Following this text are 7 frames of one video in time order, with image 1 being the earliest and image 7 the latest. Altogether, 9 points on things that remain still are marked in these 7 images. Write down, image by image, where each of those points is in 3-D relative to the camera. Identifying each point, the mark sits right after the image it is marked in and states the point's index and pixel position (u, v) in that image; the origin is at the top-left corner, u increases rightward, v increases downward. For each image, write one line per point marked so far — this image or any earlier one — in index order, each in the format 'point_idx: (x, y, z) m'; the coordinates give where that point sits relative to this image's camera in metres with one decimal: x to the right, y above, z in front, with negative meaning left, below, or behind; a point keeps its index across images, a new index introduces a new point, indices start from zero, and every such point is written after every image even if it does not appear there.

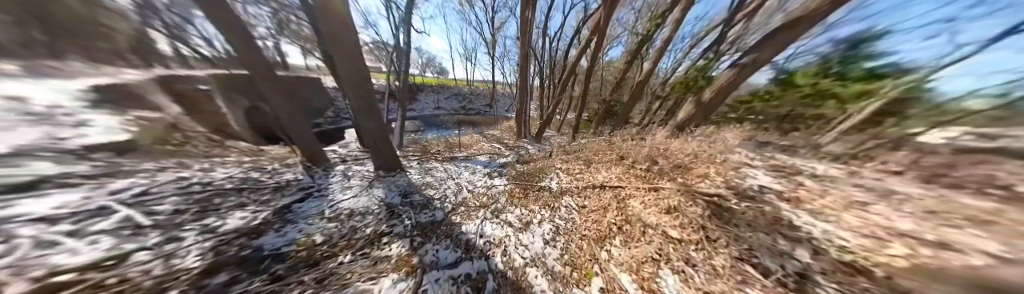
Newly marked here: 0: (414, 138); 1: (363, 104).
0: (-8.1, +0.7, +10.6) m
1: (-4.4, +1.2, +3.8) m
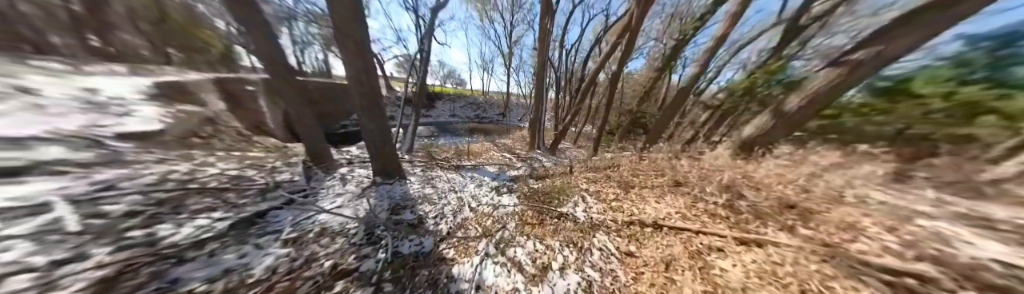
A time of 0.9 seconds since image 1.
0: (-7.1, +0.3, +10.5) m
1: (-3.9, +1.1, +3.5) m
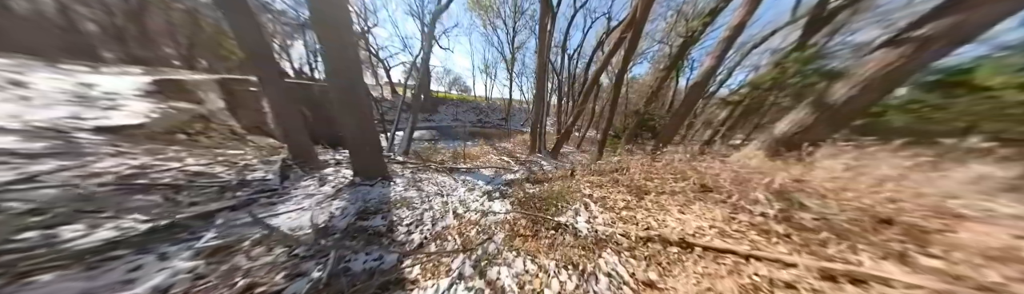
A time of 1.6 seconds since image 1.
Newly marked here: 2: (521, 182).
0: (-7.1, 0.0, +10.3) m
1: (-4.1, +1.2, +3.2) m
2: (+0.4, -1.3, +4.8) m
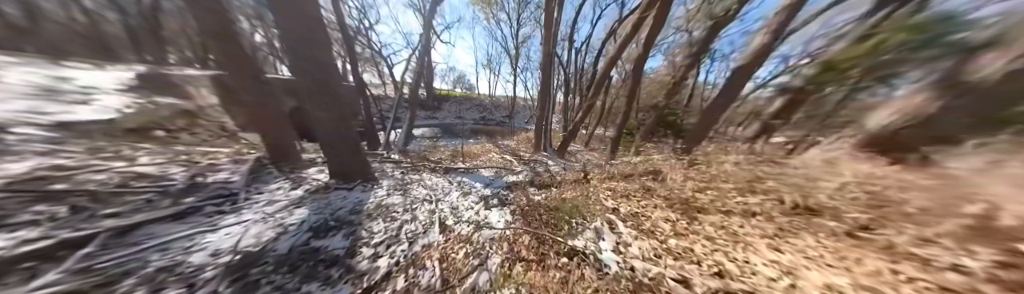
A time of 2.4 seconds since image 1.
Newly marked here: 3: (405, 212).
0: (-6.8, +0.2, +9.9) m
1: (-4.1, +1.3, +2.7) m
2: (+0.4, -1.3, +4.2) m
3: (-2.3, -1.4, +2.8) m
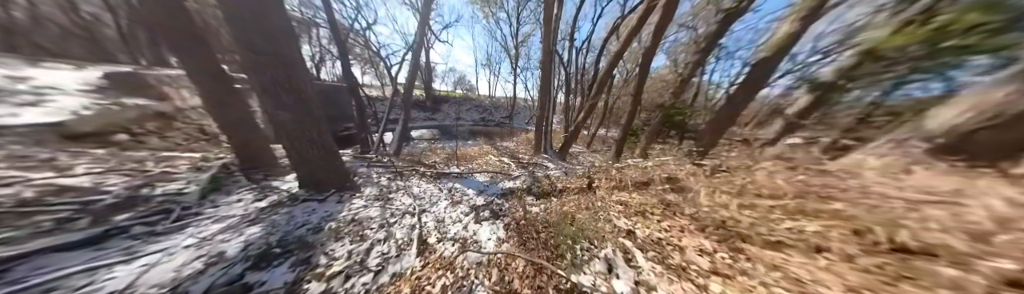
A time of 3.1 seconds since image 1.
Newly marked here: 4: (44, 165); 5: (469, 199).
0: (-6.9, 0.0, +9.6) m
1: (-4.3, +1.2, +2.3) m
2: (+0.3, -1.4, +3.7) m
3: (-2.5, -1.5, +2.4) m
4: (-7.8, -0.3, +2.1) m
5: (-1.2, -1.5, +3.7) m
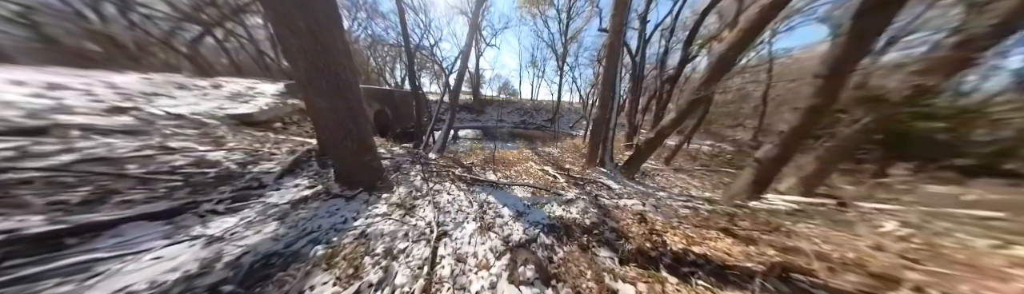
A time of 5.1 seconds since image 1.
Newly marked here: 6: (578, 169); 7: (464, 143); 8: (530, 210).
0: (-3.9, +0.1, +9.9) m
1: (-3.2, +1.3, +2.2) m
2: (+1.3, -1.6, +2.3) m
3: (-1.7, -1.5, +1.7) m
4: (-6.8, +0.1, +2.9) m
5: (-0.2, -1.6, +2.6) m
6: (+3.3, -1.1, +6.6) m
7: (-4.3, +0.4, +11.3) m
8: (+0.4, -1.5, +3.1) m
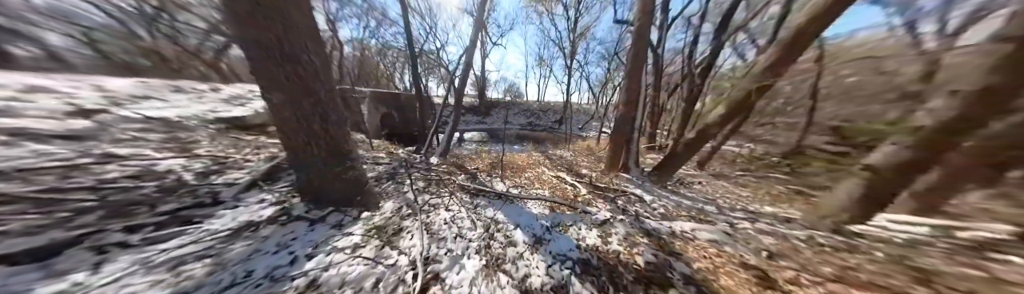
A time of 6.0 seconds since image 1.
0: (-3.3, -0.1, +9.3) m
1: (-3.0, +1.2, +1.7) m
2: (+1.5, -1.7, +1.4) m
3: (-1.5, -1.6, +1.0) m
4: (-6.6, 0.0, +2.5) m
5: (+0.1, -1.7, +1.9) m
6: (+3.7, -1.2, +5.7) m
7: (-3.7, +0.1, +10.8) m
8: (+0.7, -1.6, +2.4) m
